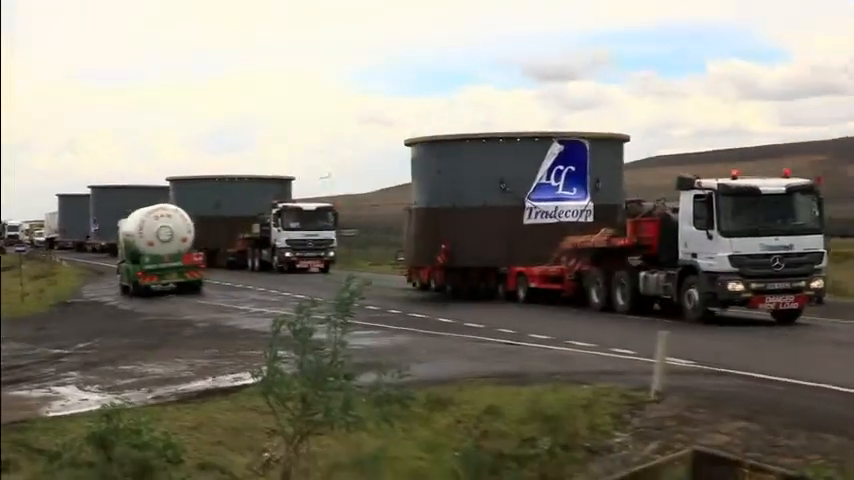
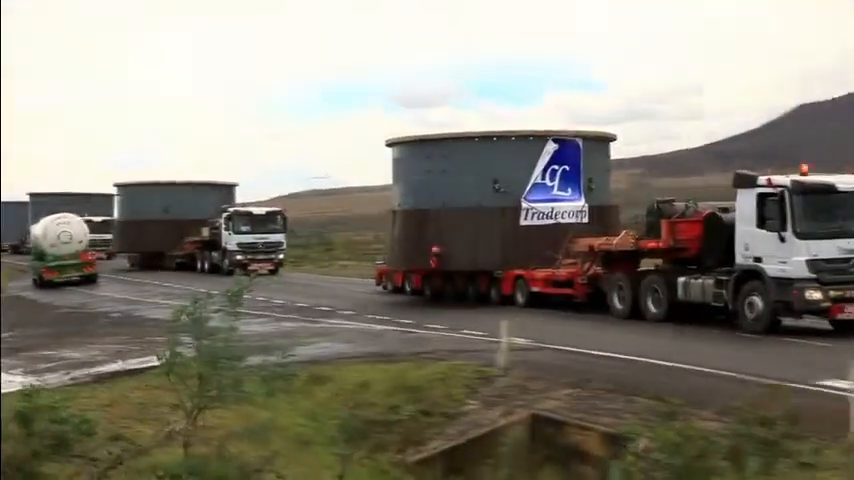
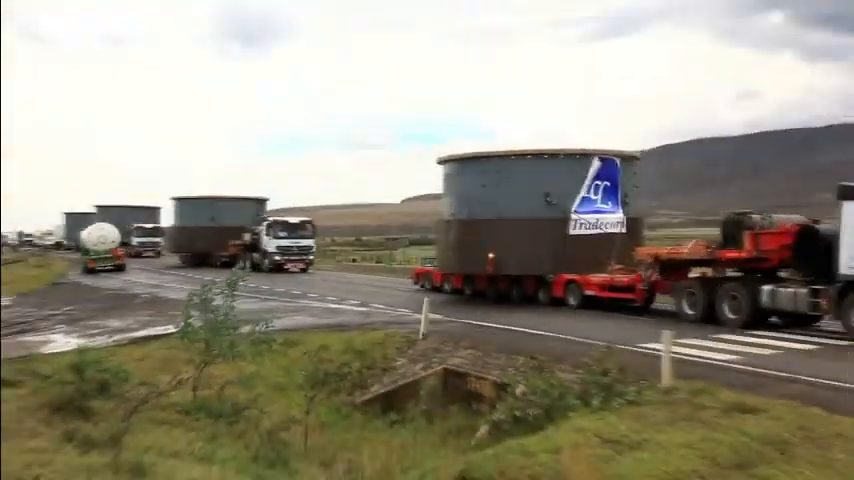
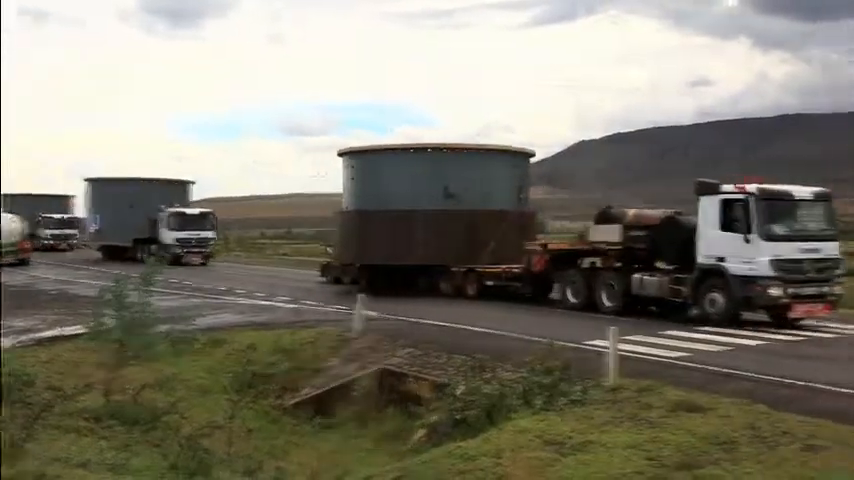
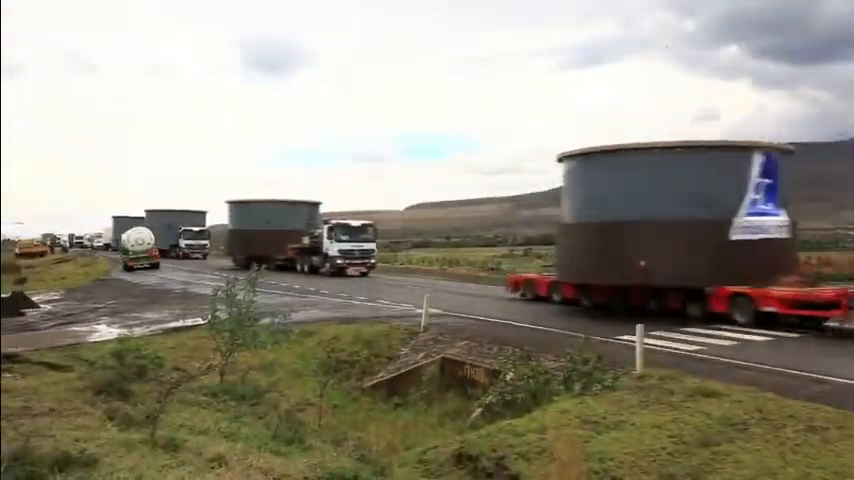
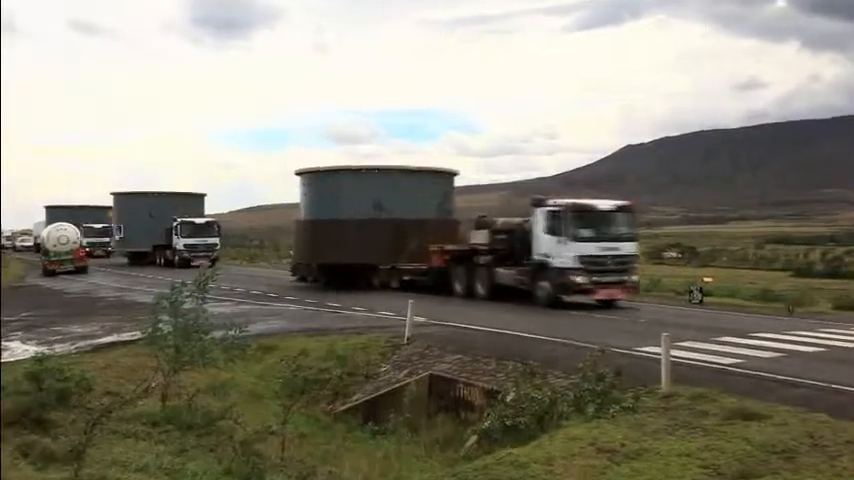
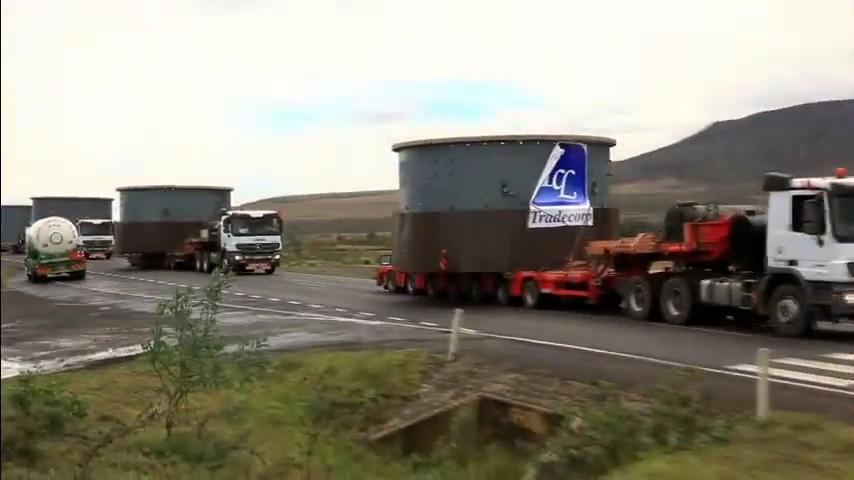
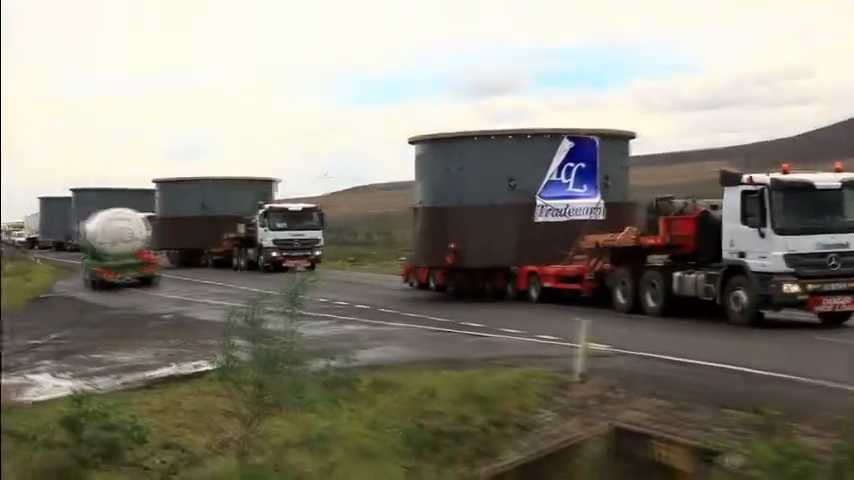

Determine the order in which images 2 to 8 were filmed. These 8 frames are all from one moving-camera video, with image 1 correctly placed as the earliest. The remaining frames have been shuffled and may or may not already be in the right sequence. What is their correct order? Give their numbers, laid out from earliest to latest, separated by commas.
8, 2, 7, 3, 5, 6, 4
